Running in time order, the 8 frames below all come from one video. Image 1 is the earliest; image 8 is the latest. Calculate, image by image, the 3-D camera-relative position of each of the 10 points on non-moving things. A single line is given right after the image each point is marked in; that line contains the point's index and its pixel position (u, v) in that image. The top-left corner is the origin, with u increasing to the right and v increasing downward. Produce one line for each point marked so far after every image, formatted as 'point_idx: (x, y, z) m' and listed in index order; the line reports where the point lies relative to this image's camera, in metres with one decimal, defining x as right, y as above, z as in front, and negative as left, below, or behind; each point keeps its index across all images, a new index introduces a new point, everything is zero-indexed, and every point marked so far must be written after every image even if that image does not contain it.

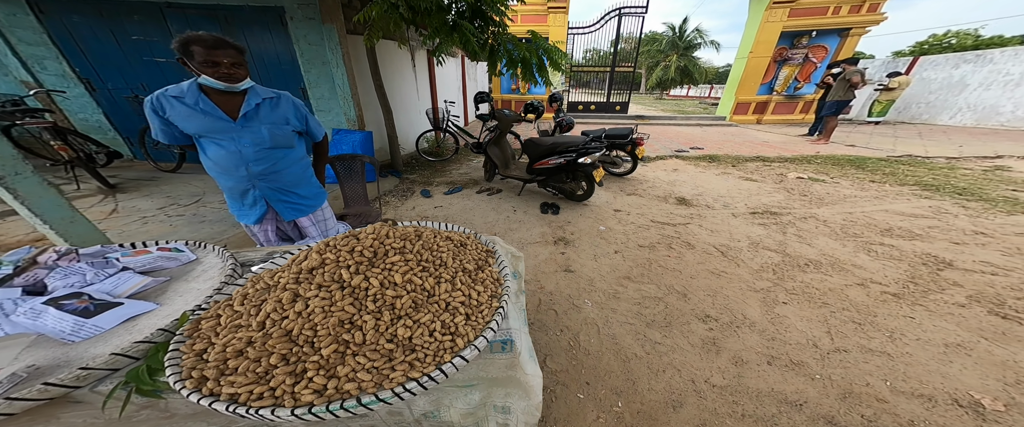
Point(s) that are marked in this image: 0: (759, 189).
0: (+3.2, +0.3, +3.8) m
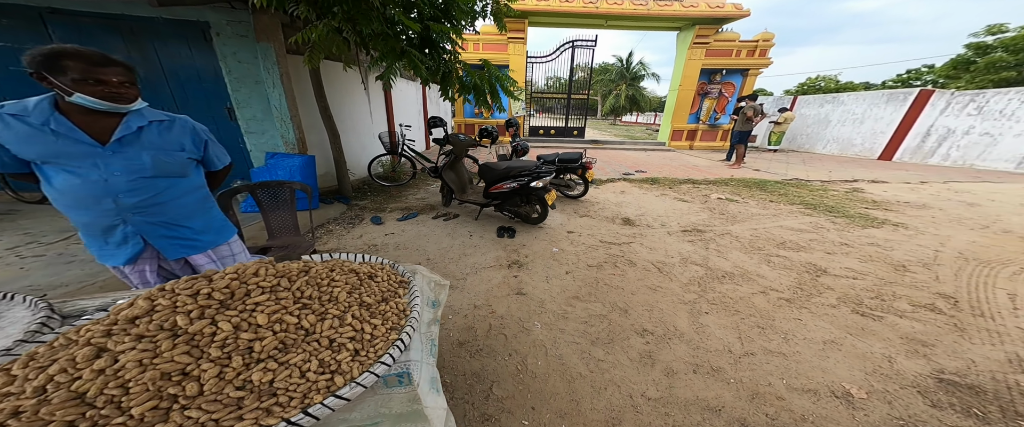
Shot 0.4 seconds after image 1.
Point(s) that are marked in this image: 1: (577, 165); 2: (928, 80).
0: (+2.6, +0.1, +4.2) m
1: (+1.0, +0.7, +4.1) m
2: (+14.2, +4.6, +9.8) m
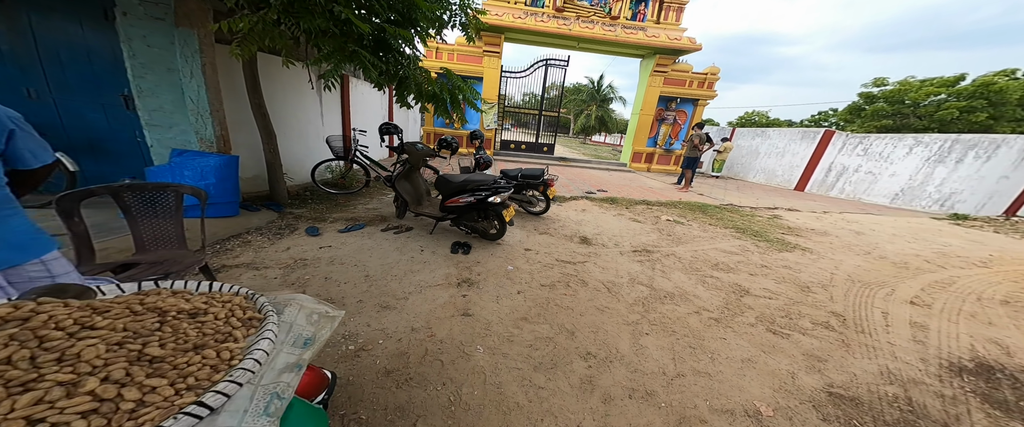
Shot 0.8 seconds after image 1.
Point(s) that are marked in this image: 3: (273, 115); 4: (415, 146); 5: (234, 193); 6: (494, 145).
0: (+2.0, -0.2, +4.4) m
1: (+0.4, +0.5, +4.1) m
2: (+13.0, +3.7, +11.4) m
3: (-2.9, +1.2, +3.3) m
4: (-1.2, +0.8, +3.3) m
5: (-2.9, +0.2, +2.9) m
6: (-0.7, +2.1, +8.4) m
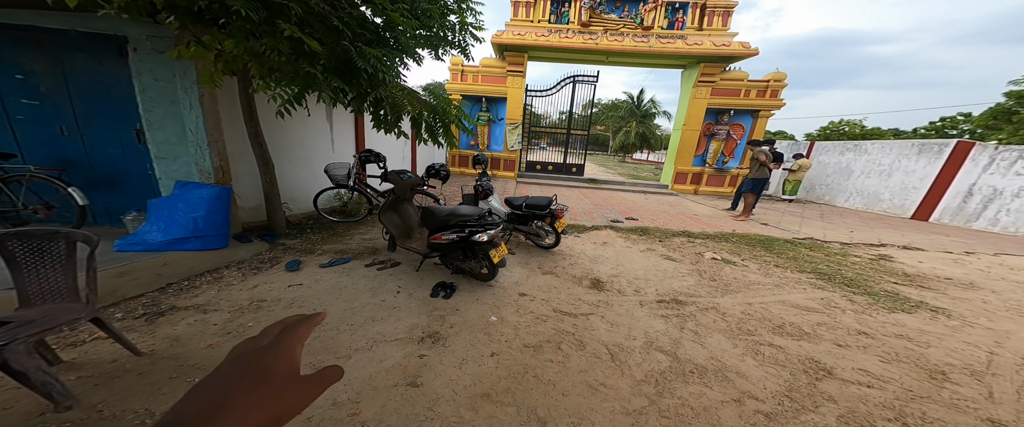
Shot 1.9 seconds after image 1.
0: (+2.0, -0.7, +3.6) m
1: (+0.4, 0.0, +3.7) m
2: (+14.1, +2.6, +8.9) m
3: (-2.9, +0.9, +3.4) m
4: (-1.2, +0.4, +3.1) m
5: (-3.0, -0.1, +3.0) m
6: (+0.1, +1.4, +8.1) m
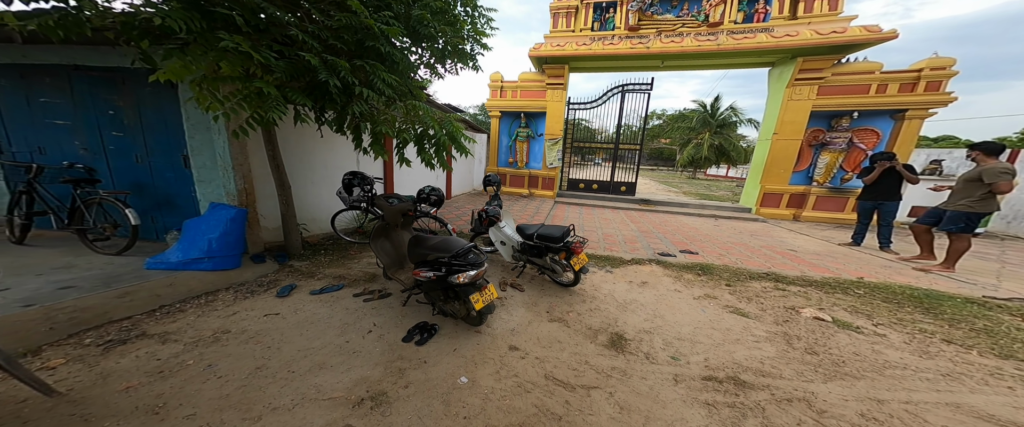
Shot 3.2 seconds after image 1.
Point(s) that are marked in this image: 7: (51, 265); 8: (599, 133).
0: (+2.0, -1.0, +2.5) m
1: (+0.5, -0.3, +3.0) m
2: (+15.1, +1.7, +5.2) m
3: (-2.8, +0.6, +3.6) m
4: (-1.2, +0.1, +2.9) m
5: (-3.0, -0.4, +3.1) m
6: (+1.2, +0.8, +7.5) m
7: (-4.6, -0.5, +2.8) m
8: (+2.3, +2.2, +7.6) m
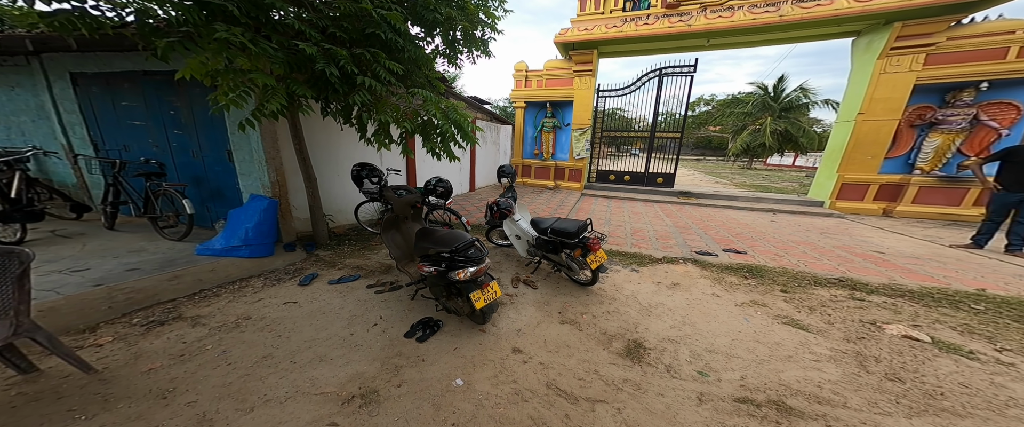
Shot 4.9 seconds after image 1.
0: (+2.1, -1.0, +2.1) m
1: (+0.6, -0.2, +2.8) m
2: (+15.3, +1.8, +2.9) m
3: (-2.5, +0.7, +3.8) m
4: (-1.1, +0.2, +2.8) m
5: (-2.9, -0.3, +3.3) m
6: (+1.9, +0.9, +7.1) m
7: (-4.5, -0.4, +3.3) m
8: (+3.0, +2.3, +7.0) m
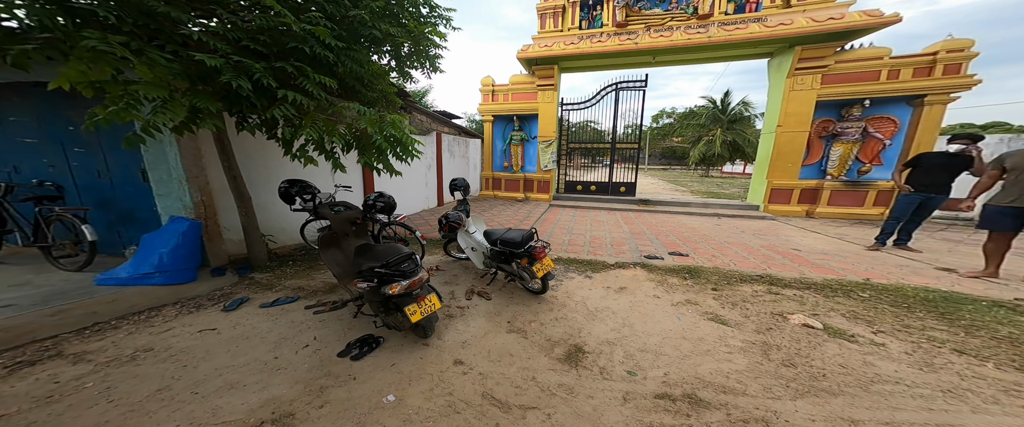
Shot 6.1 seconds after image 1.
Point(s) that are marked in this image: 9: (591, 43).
0: (+1.6, -1.0, +2.2) m
1: (+0.1, -0.3, +2.8) m
2: (+14.7, +2.2, +4.0) m
3: (-3.1, +0.4, +3.7) m
4: (-1.7, +0.1, +2.8) m
5: (-3.4, -0.5, +3.2) m
6: (+1.1, +0.7, +7.3) m
7: (-5.0, -0.7, +3.0) m
8: (+2.1, +2.1, +7.3) m
9: (+1.9, +4.0, +6.6) m
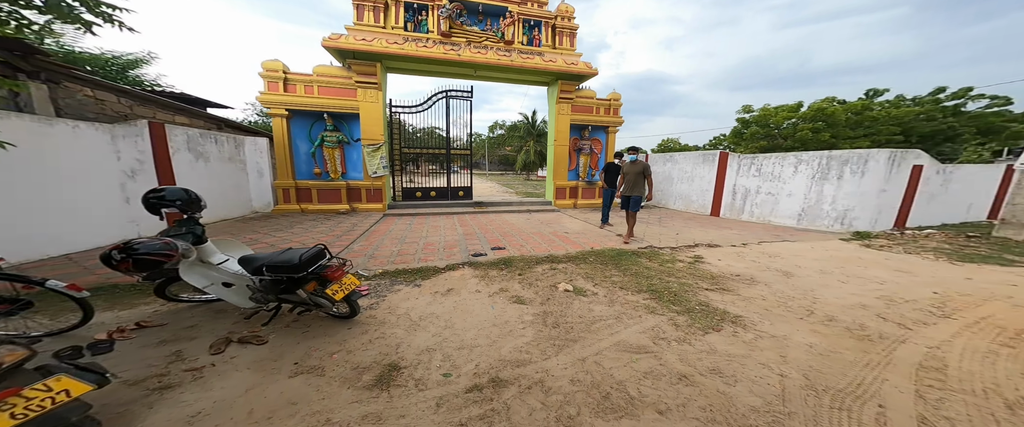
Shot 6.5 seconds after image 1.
0: (+0.2, -0.9, +2.5) m
1: (-1.5, -0.4, +2.4) m
2: (+10.6, +3.1, +10.3) m
3: (-4.8, +0.1, +1.6) m
4: (-3.1, -0.2, +1.5) m
5: (-4.7, -0.9, +1.0) m
6: (-2.8, +0.4, +6.8) m
7: (-6.0, -1.2, +0.1) m
8: (-2.0, +1.9, +7.3) m
9: (-2.1, +3.8, +6.6) m
